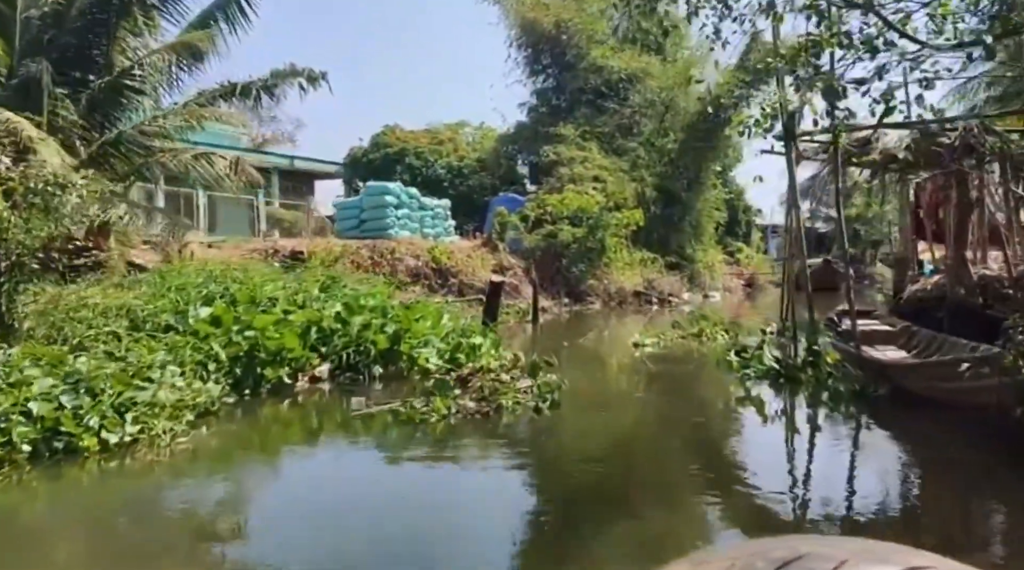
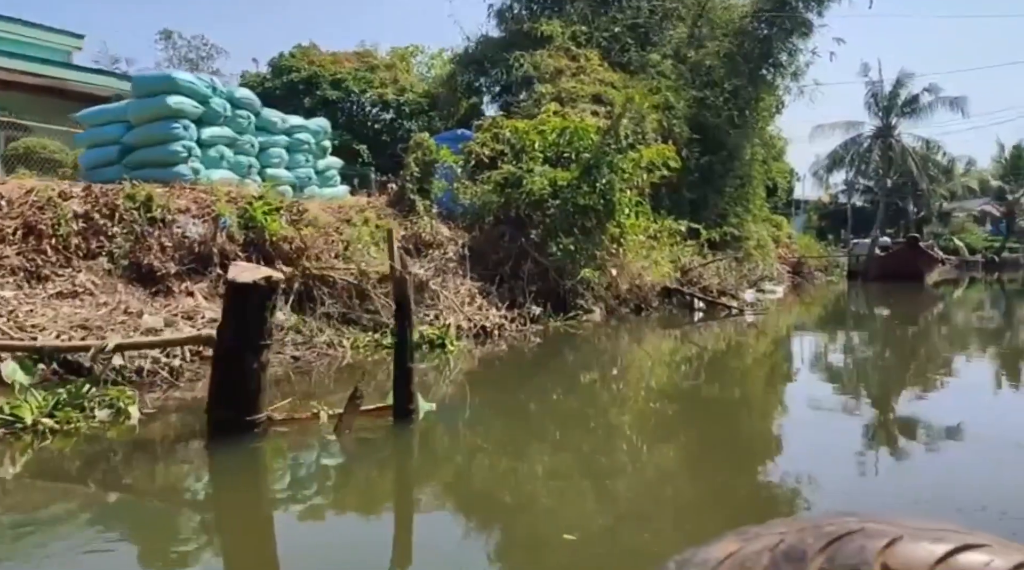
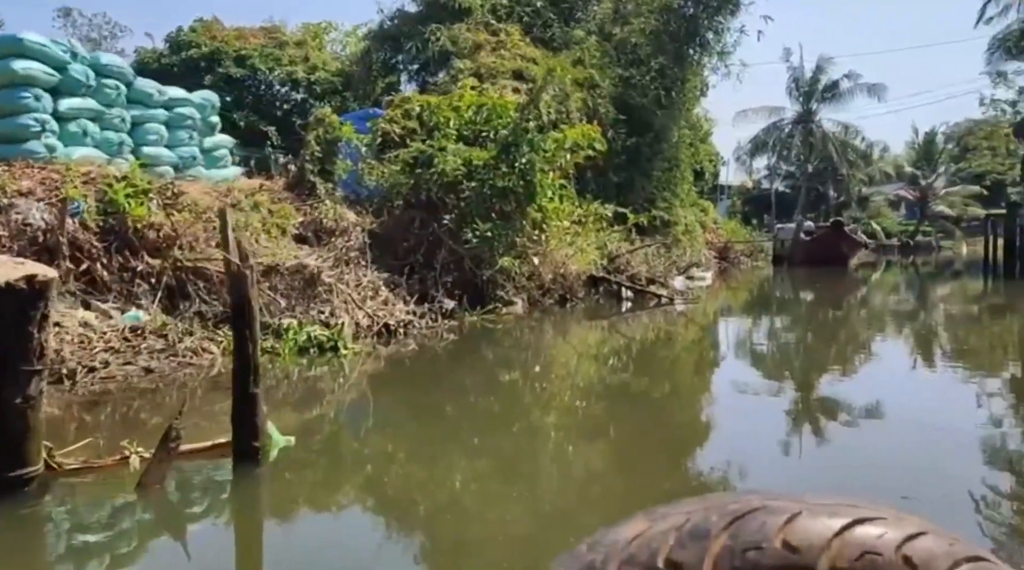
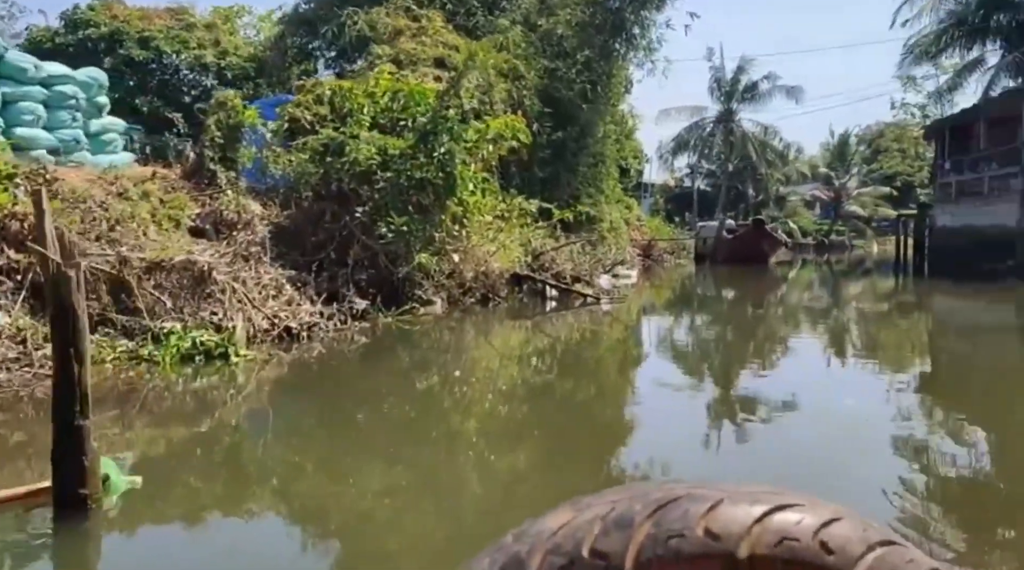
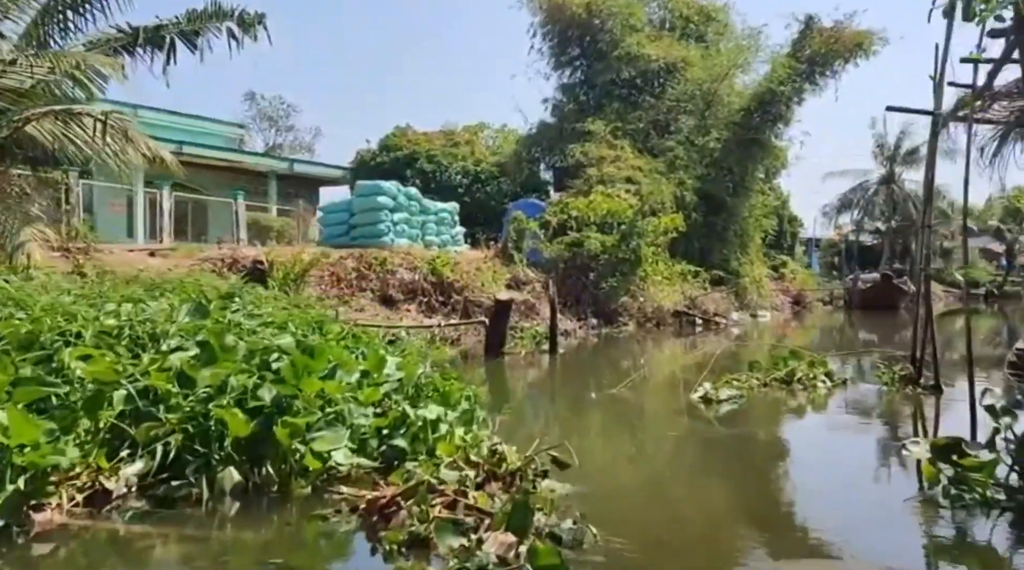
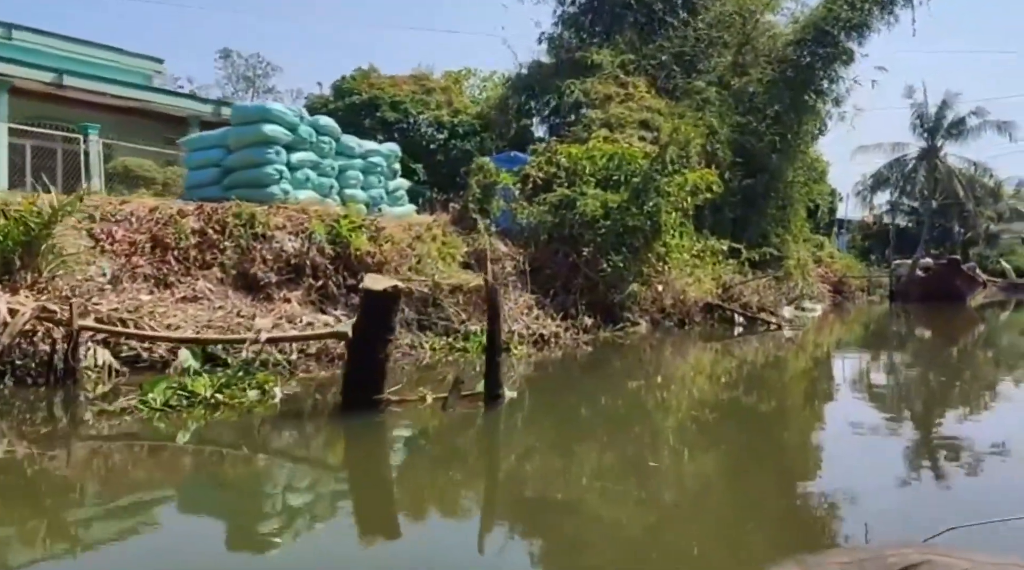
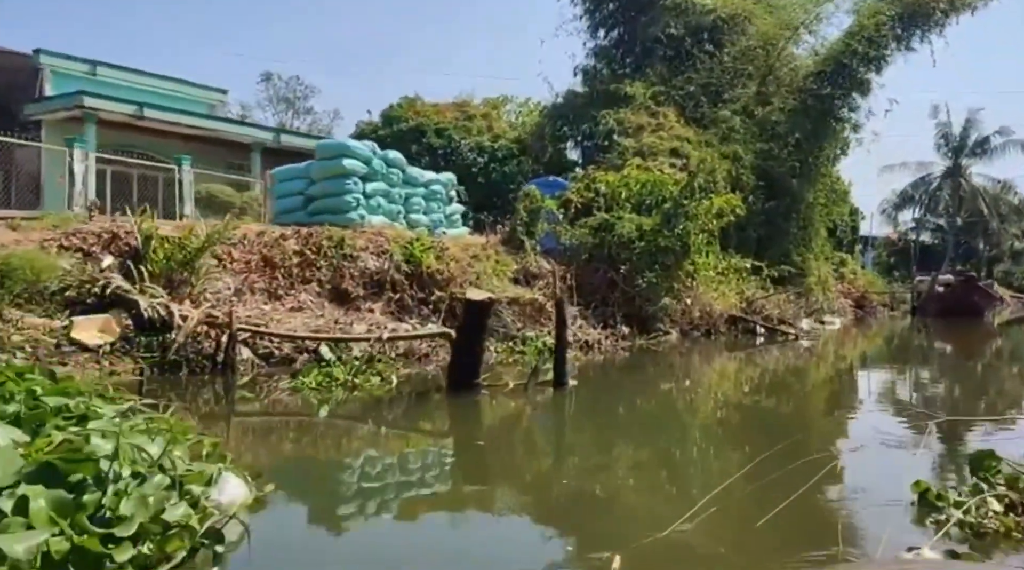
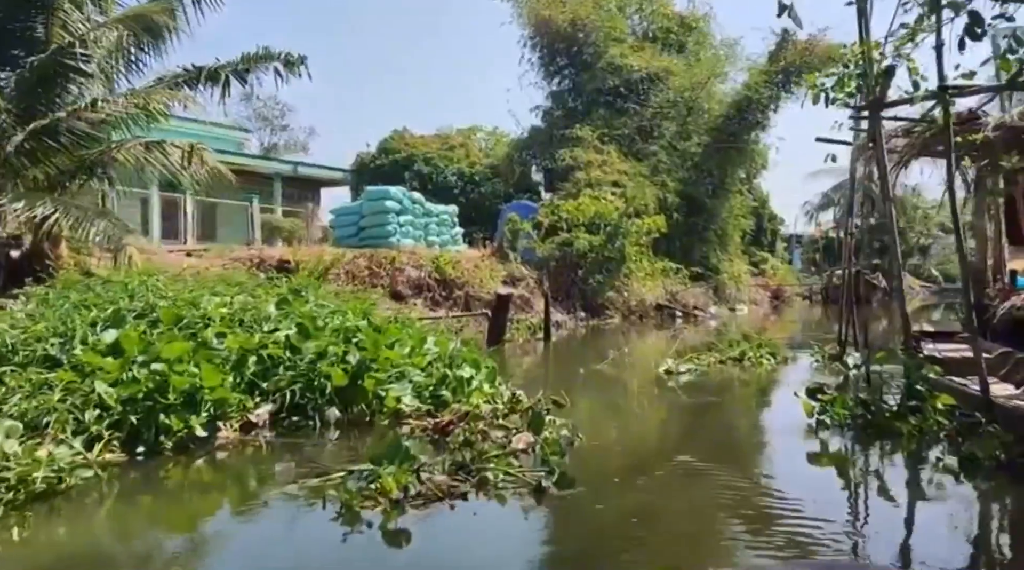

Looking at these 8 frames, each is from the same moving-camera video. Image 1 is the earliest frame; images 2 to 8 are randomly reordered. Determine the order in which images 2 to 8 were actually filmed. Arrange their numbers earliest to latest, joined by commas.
8, 5, 7, 6, 2, 3, 4
